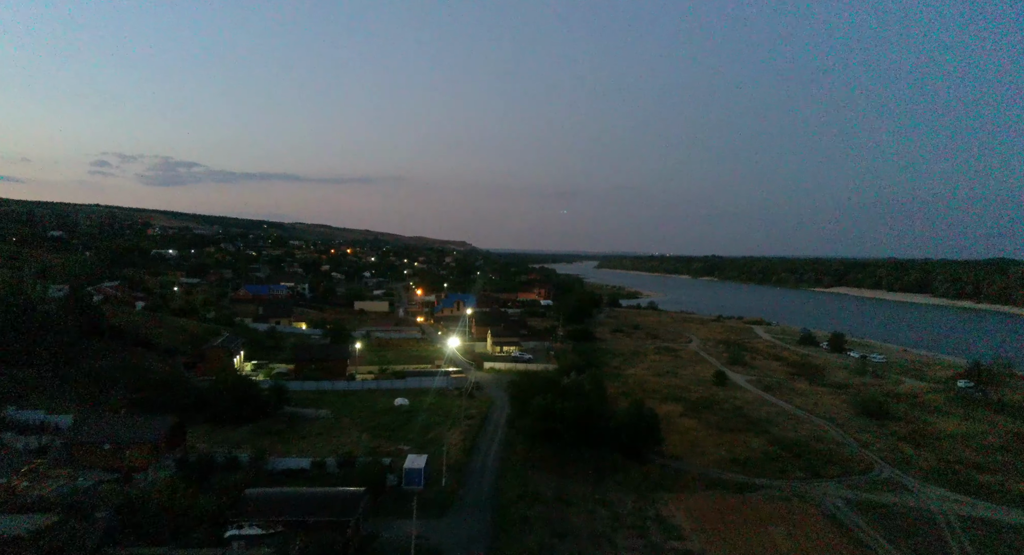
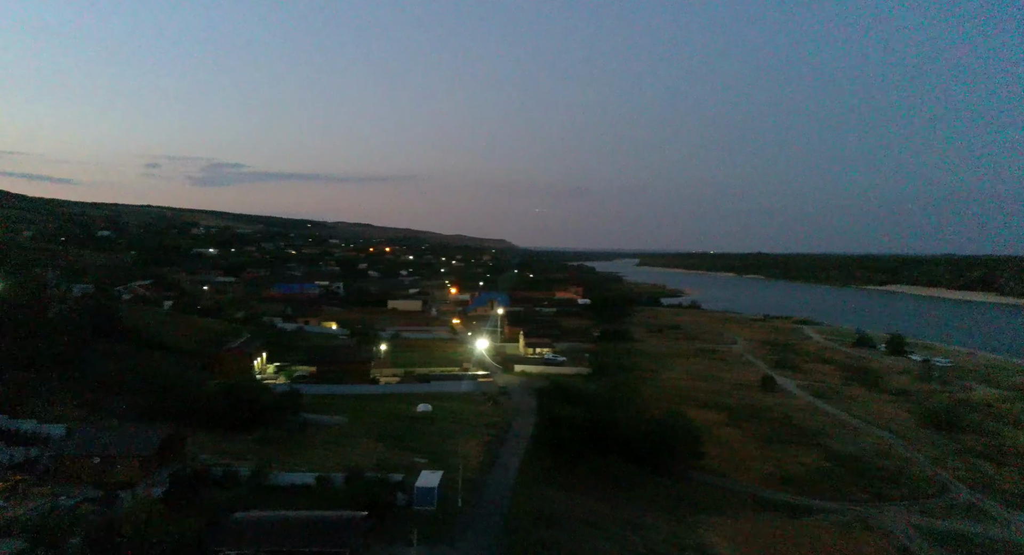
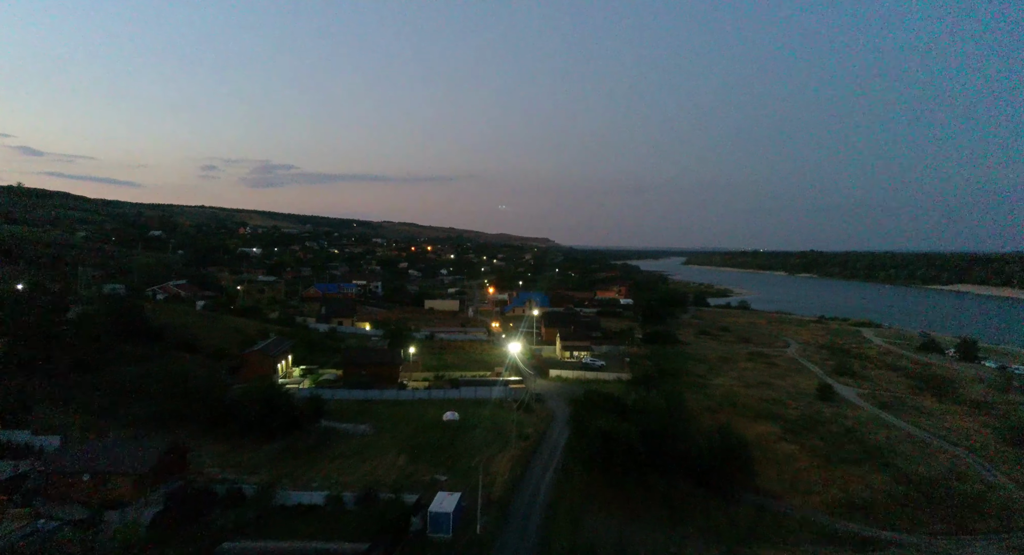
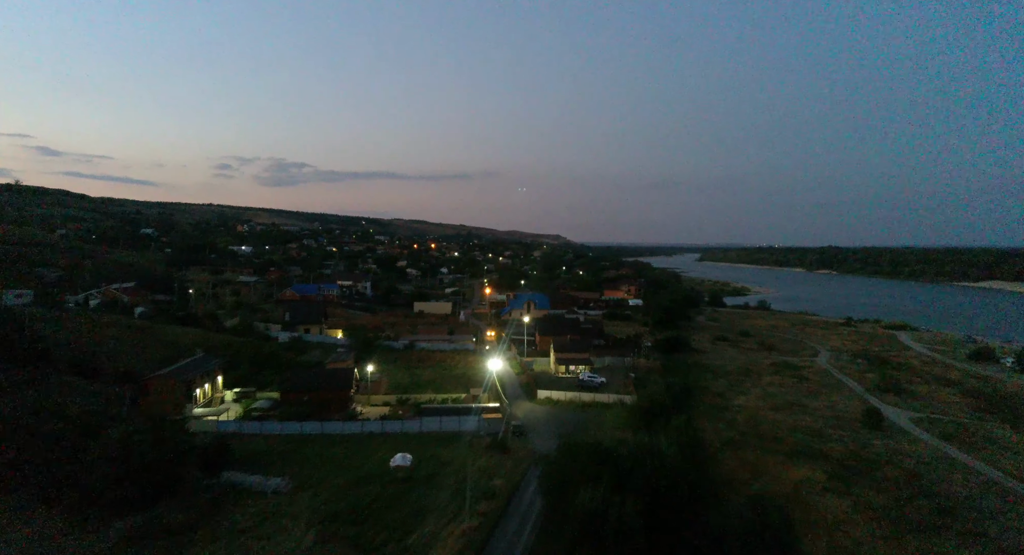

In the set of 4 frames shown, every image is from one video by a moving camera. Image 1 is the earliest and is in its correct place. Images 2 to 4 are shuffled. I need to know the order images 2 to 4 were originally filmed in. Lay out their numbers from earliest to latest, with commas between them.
2, 3, 4
